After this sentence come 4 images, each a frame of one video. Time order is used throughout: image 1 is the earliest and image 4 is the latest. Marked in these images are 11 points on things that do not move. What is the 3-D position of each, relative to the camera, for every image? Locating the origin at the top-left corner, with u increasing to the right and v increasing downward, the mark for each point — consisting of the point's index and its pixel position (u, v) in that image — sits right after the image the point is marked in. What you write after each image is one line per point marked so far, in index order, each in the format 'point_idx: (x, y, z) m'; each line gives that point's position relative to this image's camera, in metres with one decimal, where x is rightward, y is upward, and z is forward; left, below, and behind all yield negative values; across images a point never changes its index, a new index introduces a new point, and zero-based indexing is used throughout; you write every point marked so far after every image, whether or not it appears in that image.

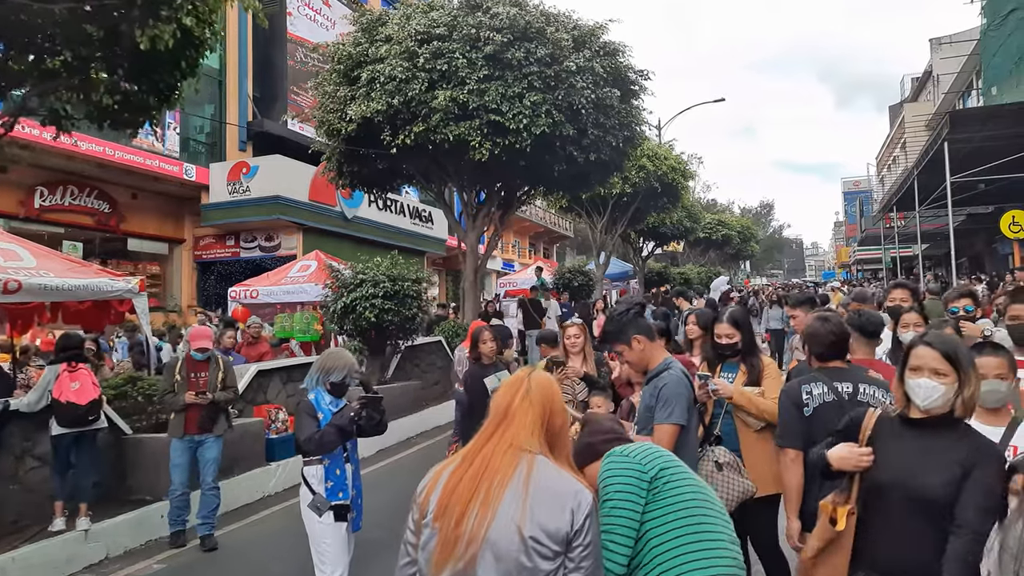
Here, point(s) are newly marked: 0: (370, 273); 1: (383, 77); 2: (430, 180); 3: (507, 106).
0: (-2.3, +0.2, +12.0) m
1: (-2.4, +3.9, +13.4) m
2: (-1.7, +2.3, +15.8) m
3: (-0.1, +3.3, +13.2) m
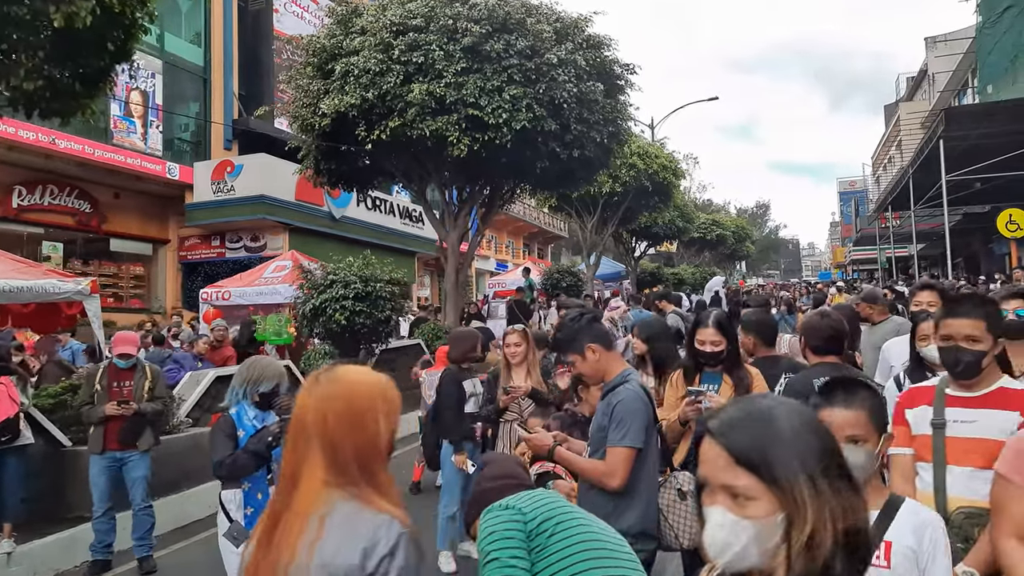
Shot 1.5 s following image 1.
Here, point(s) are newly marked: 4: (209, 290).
0: (-2.7, +0.2, +11.5) m
1: (-2.7, +3.9, +12.9) m
2: (-2.1, +2.3, +15.3) m
3: (-0.5, +3.3, +12.7) m
4: (-5.8, -0.1, +14.0) m
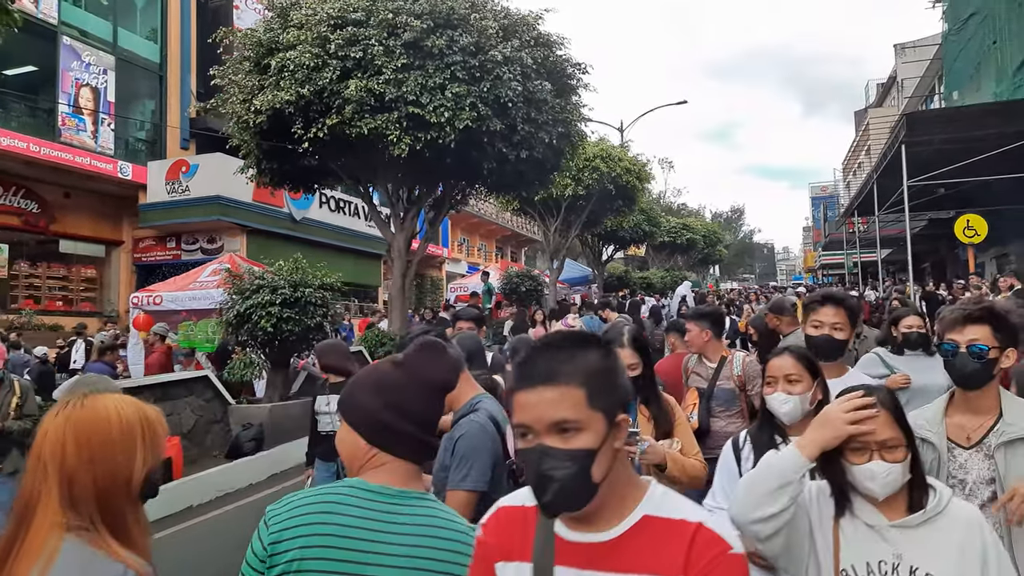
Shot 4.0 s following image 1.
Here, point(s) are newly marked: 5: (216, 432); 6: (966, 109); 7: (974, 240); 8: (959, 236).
0: (-3.6, +0.1, +10.9) m
1: (-3.7, +3.8, +12.3) m
2: (-3.1, +2.2, +14.7) m
3: (-1.4, +3.2, +12.2) m
4: (-6.8, -0.1, +13.3) m
5: (-4.0, -2.0, +9.9) m
6: (+9.5, +3.8, +15.4) m
7: (+10.3, +1.1, +16.2) m
8: (+9.9, +1.1, +16.2) m
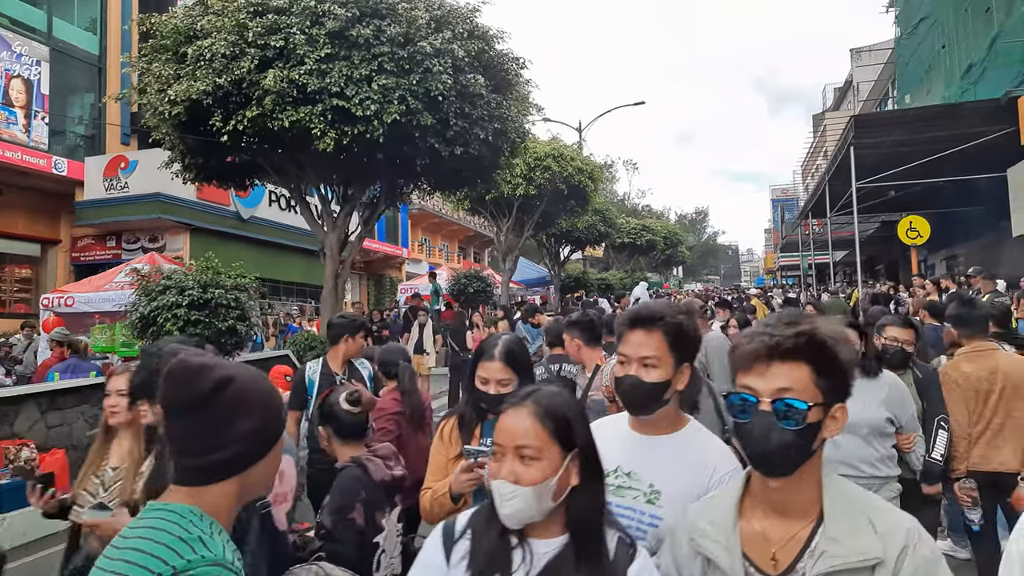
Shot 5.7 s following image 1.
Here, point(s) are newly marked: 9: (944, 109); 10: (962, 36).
0: (-4.7, +0.1, +10.3) m
1: (-4.8, +3.8, +11.7) m
2: (-4.3, +2.1, +14.1) m
3: (-2.5, +3.2, +11.7) m
4: (-7.9, -0.1, +12.6) m
5: (-5.0, -2.0, +9.3) m
6: (+8.3, +3.8, +15.3) m
7: (+9.0, +1.0, +16.2) m
8: (+8.6, +1.1, +16.1) m
9: (+9.0, +3.8, +15.4) m
10: (+11.0, +6.2, +18.0) m
